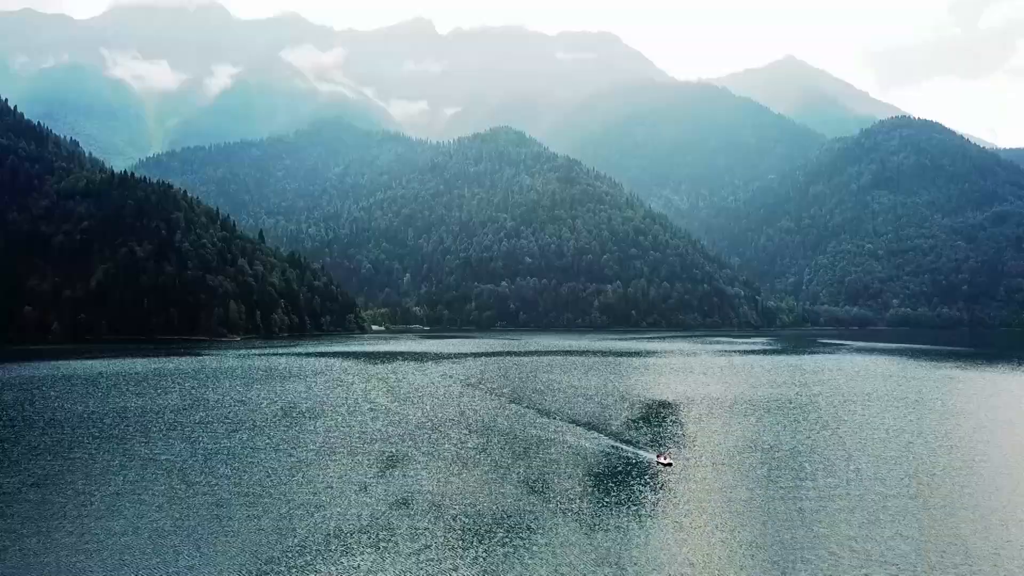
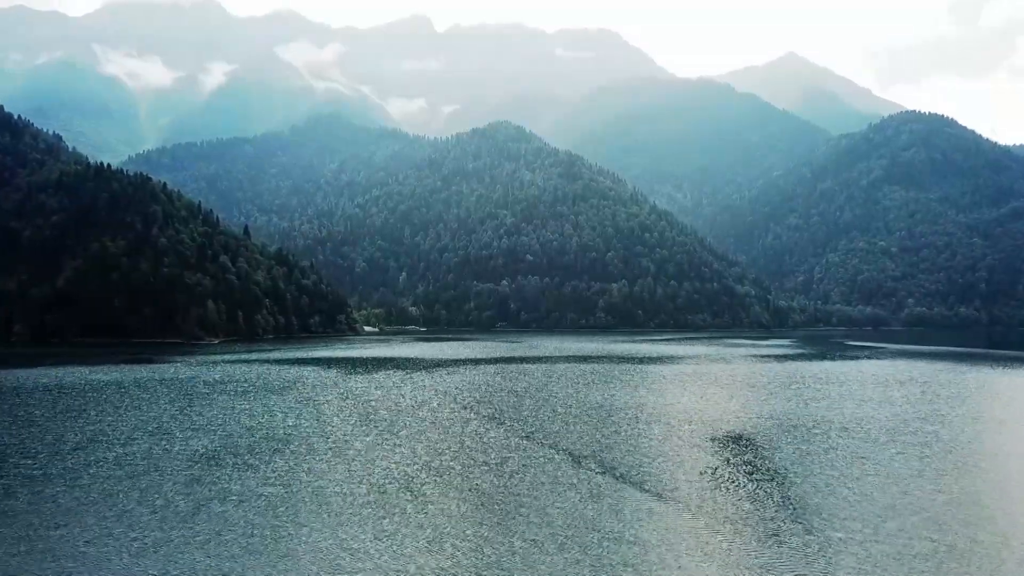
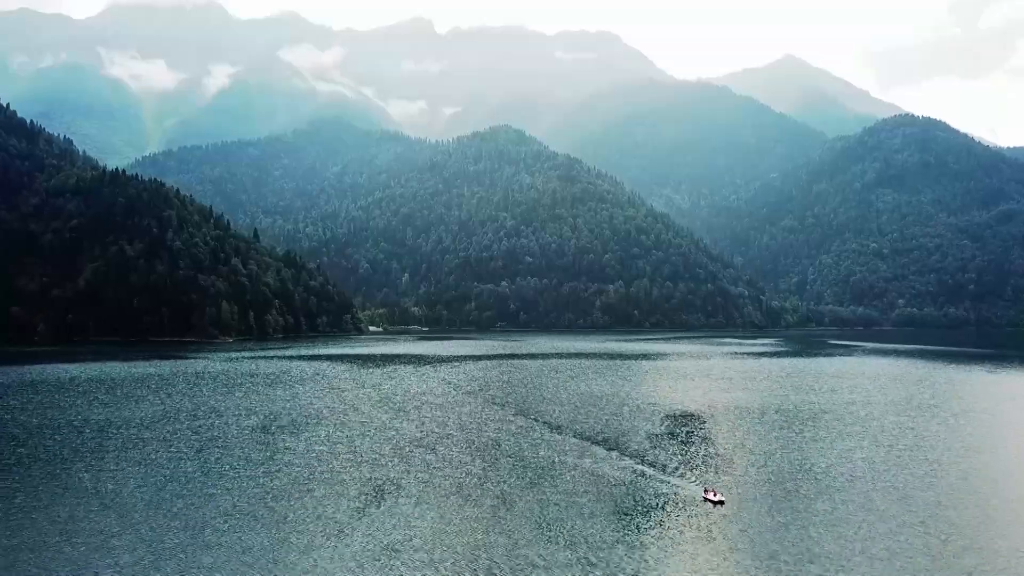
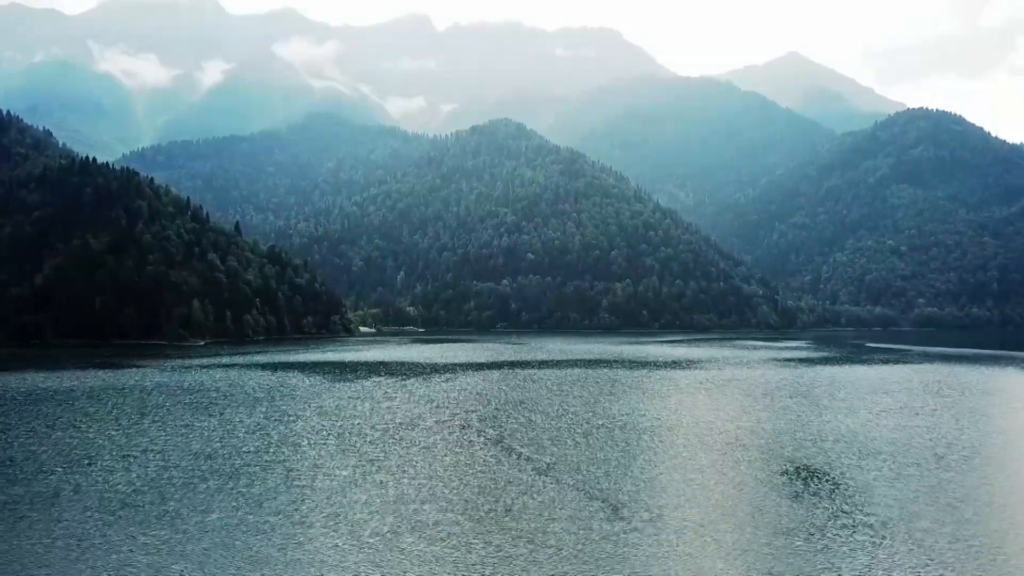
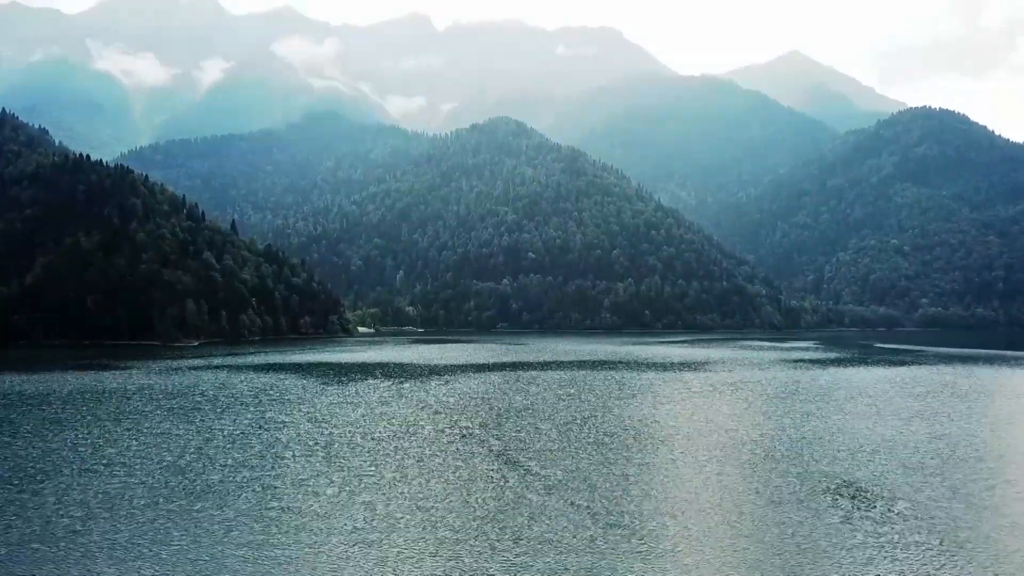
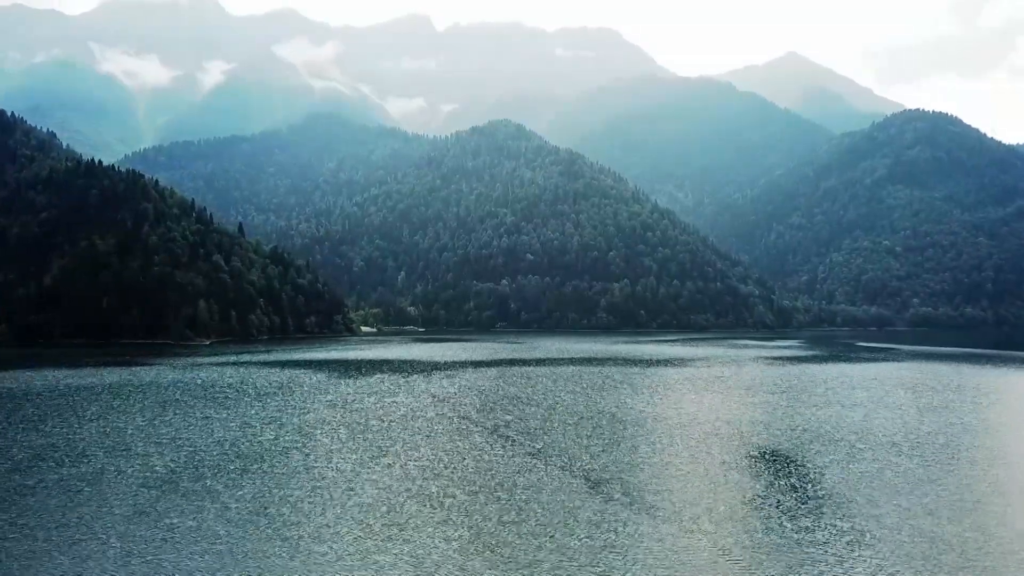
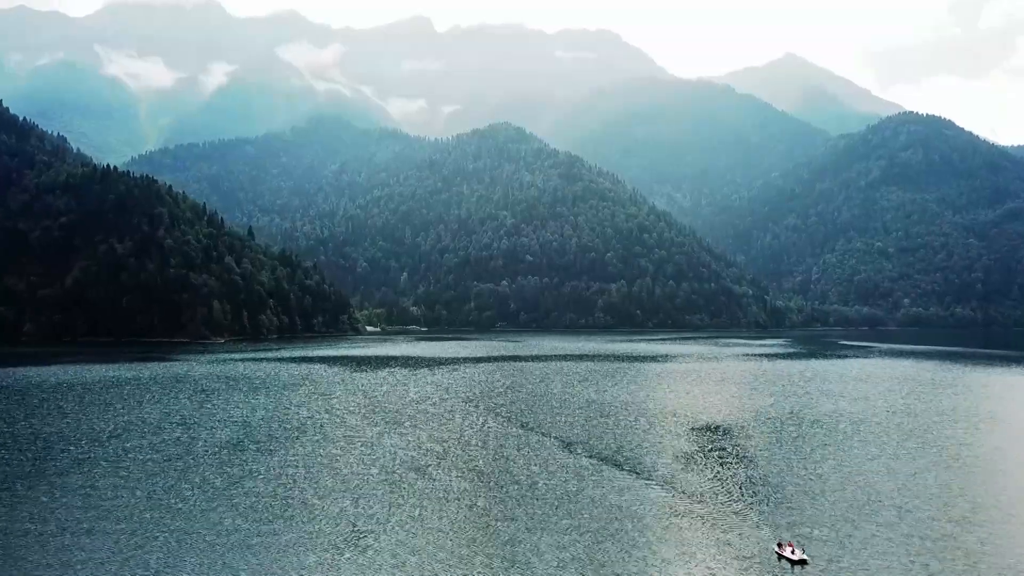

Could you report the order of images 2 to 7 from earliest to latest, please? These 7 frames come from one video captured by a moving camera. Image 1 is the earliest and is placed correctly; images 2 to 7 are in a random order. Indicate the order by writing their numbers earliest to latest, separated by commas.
3, 7, 2, 6, 4, 5
